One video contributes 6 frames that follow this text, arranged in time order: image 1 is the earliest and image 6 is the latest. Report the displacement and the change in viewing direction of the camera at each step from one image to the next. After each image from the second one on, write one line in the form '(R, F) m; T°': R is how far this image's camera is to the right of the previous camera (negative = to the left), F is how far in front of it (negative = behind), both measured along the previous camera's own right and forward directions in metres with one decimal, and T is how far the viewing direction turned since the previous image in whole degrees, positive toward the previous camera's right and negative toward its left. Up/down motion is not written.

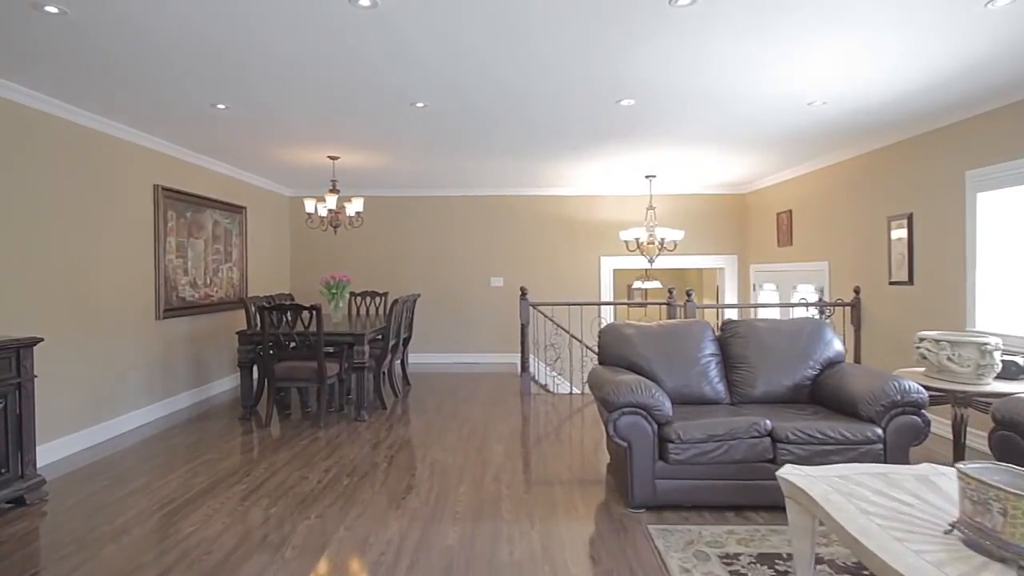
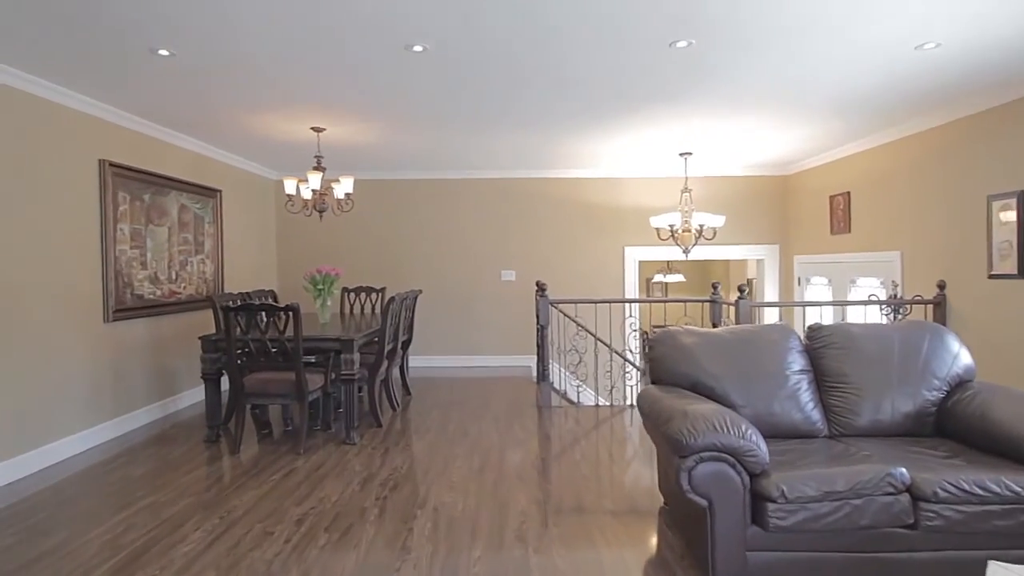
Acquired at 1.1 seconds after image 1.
(-0.1, +0.8) m; 0°
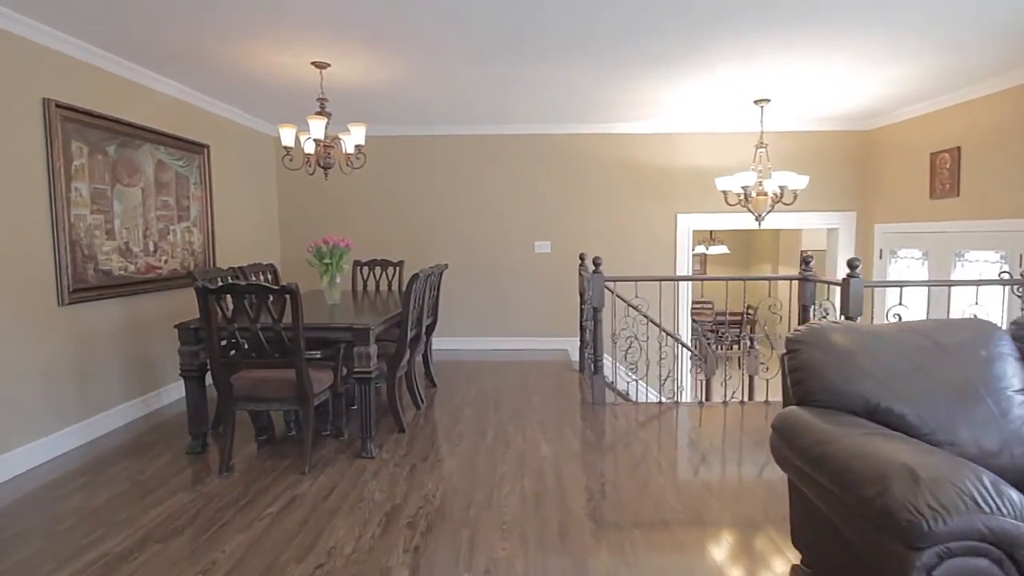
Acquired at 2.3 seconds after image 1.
(-0.3, +0.8) m; -1°
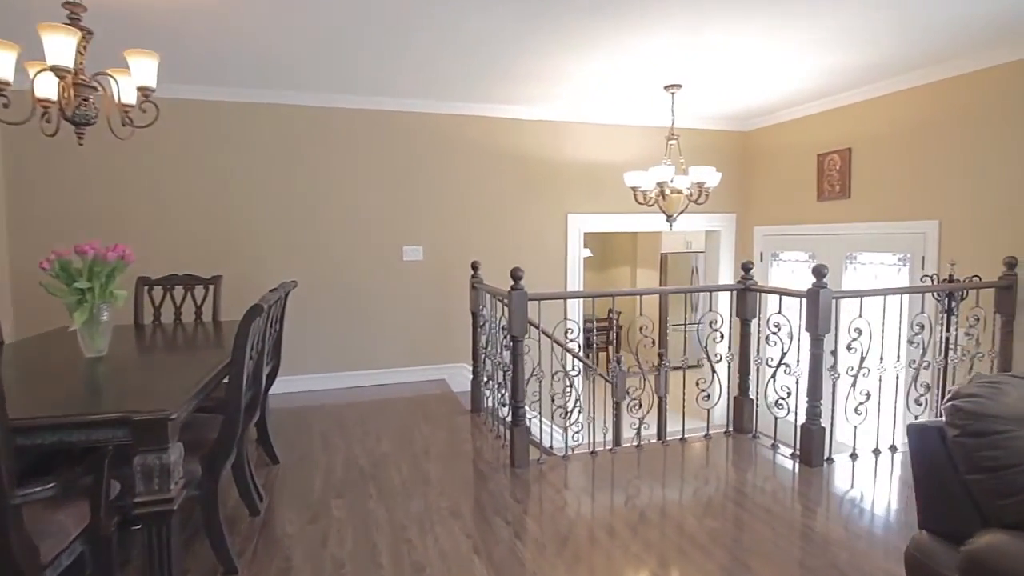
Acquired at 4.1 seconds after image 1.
(-0.3, +1.2) m; +18°
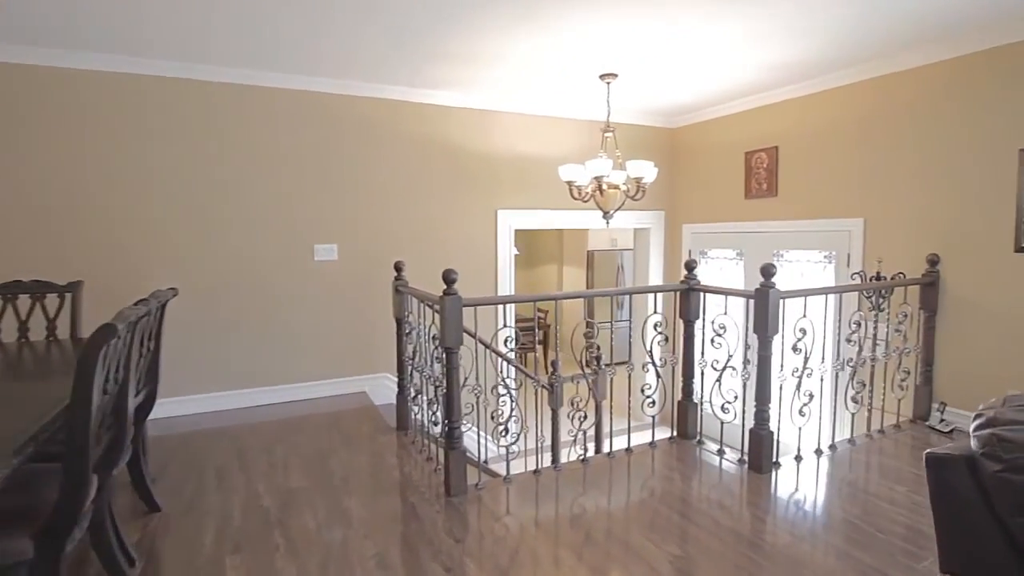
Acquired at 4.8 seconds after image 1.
(-0.1, +0.4) m; +8°
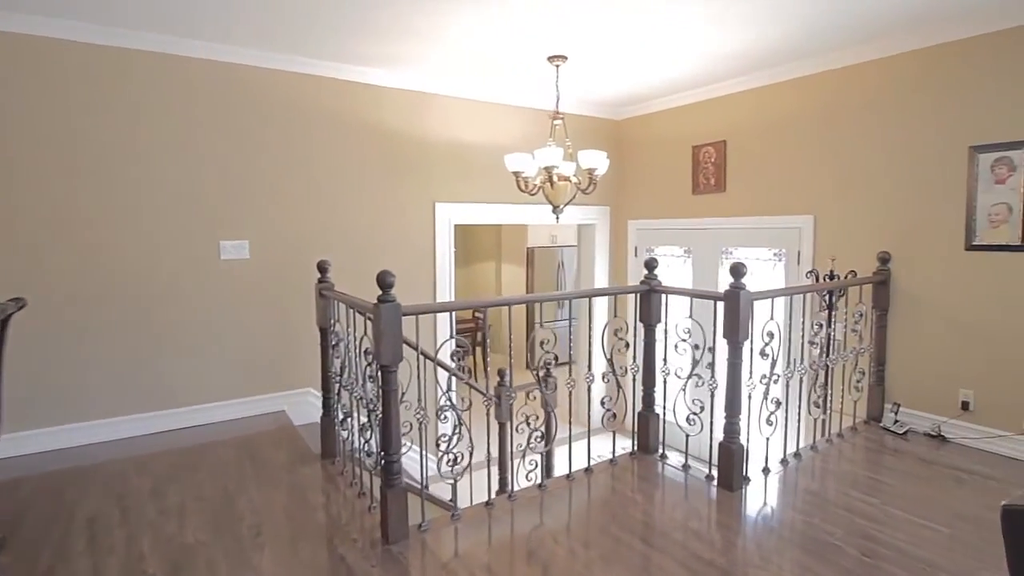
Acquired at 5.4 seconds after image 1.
(-0.1, +0.4) m; +7°
